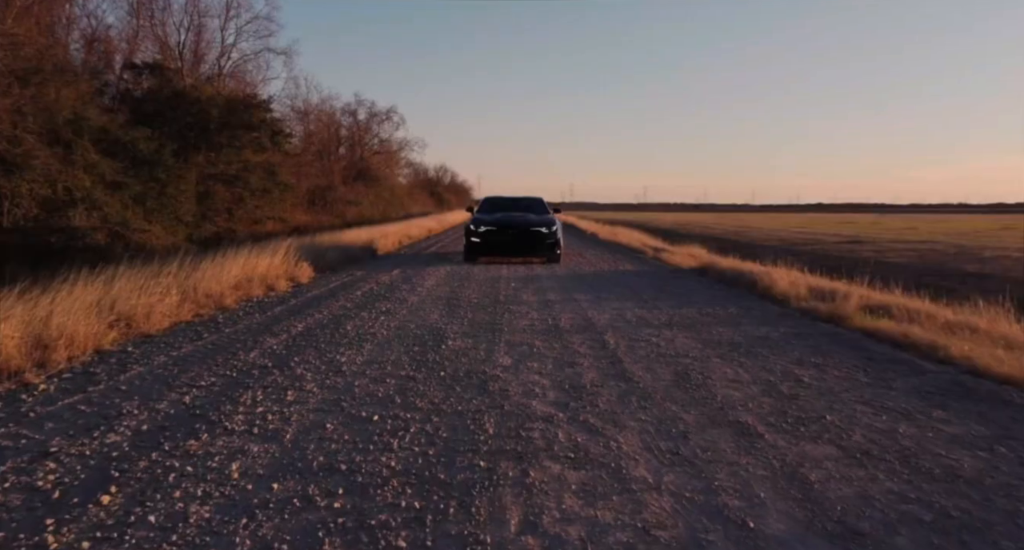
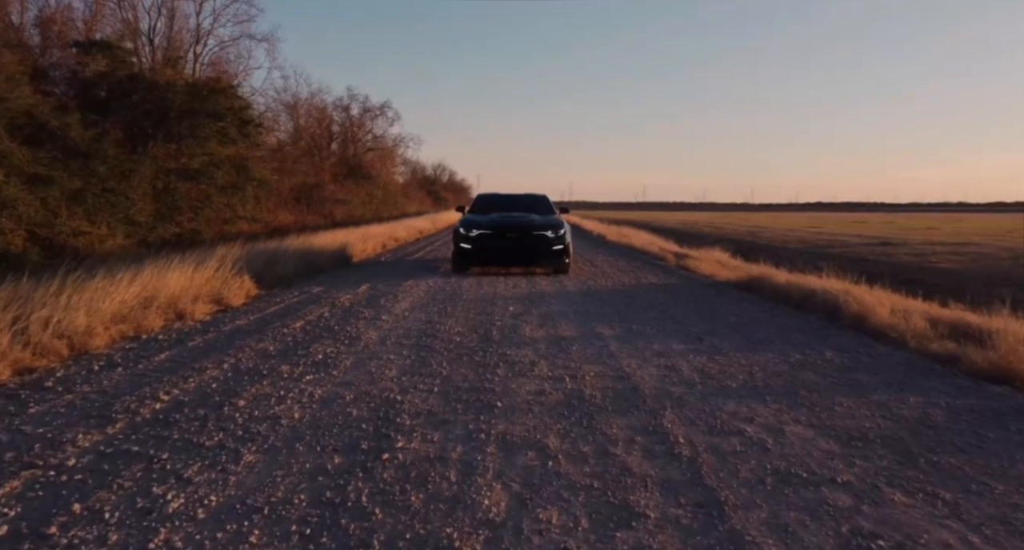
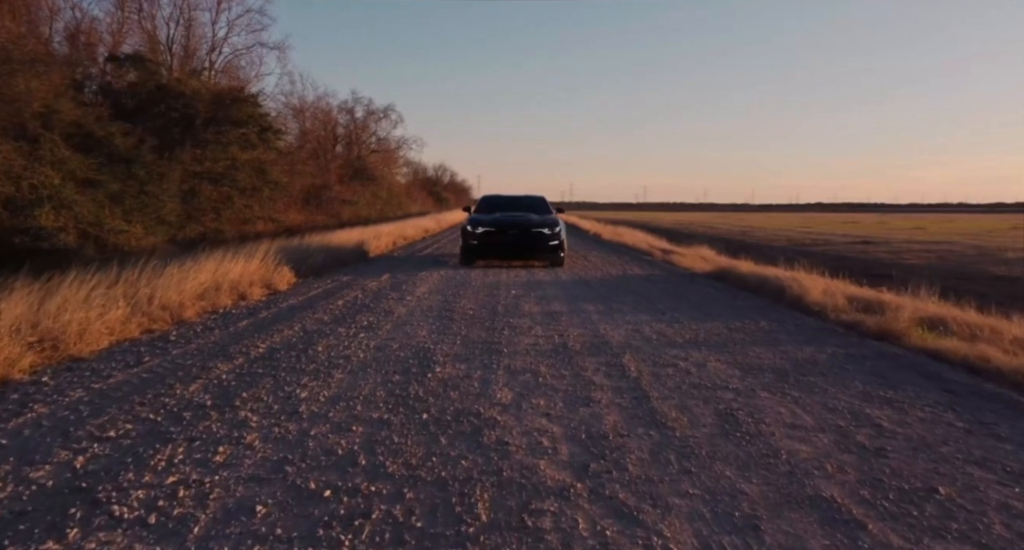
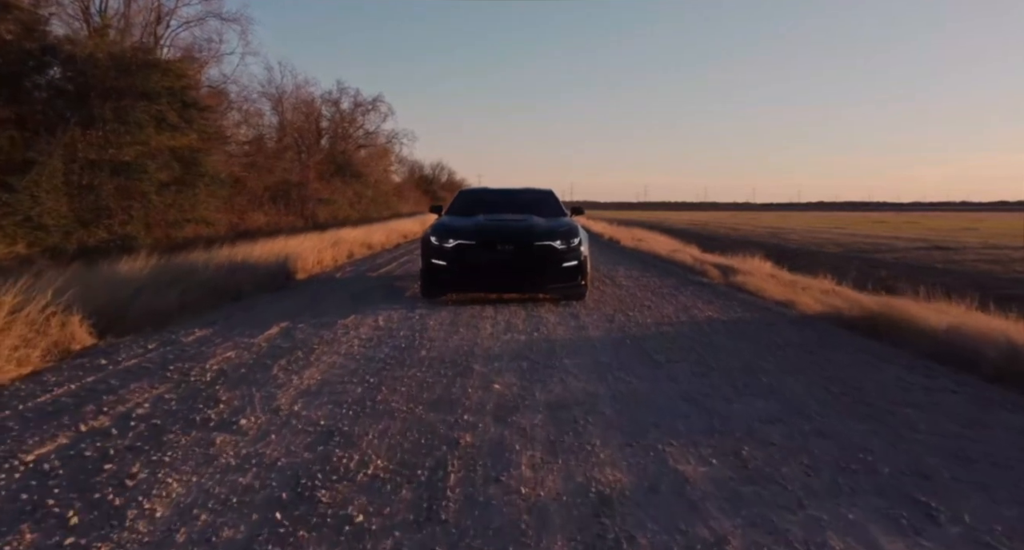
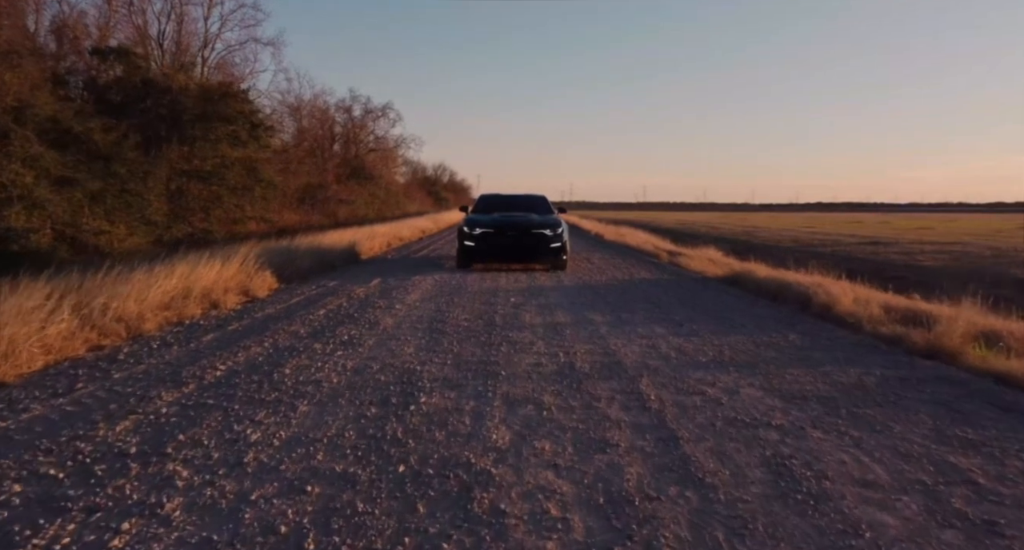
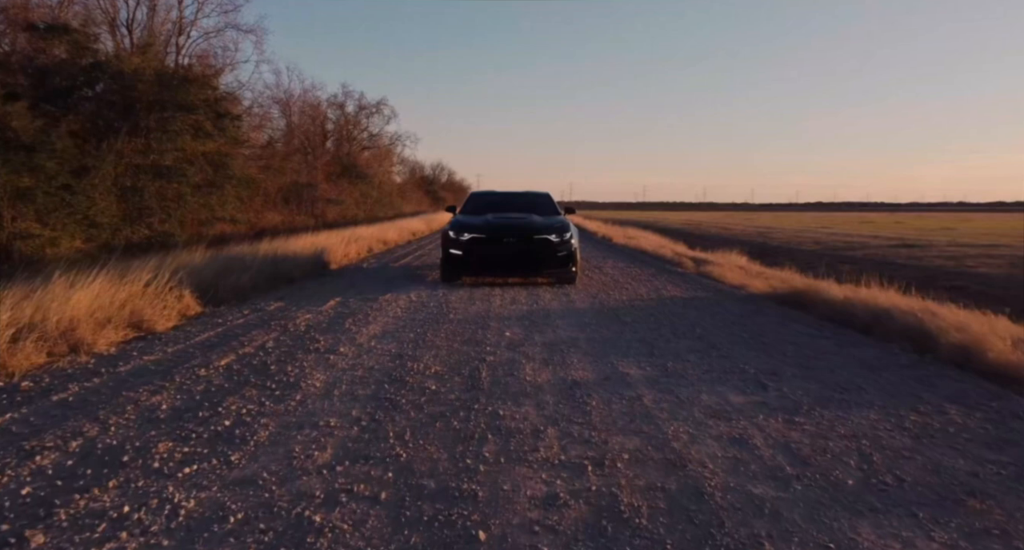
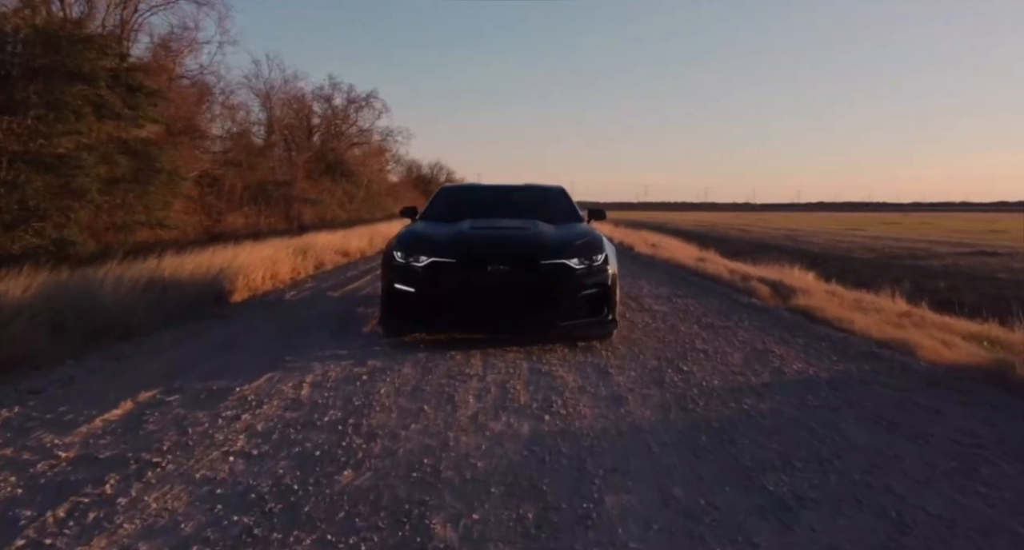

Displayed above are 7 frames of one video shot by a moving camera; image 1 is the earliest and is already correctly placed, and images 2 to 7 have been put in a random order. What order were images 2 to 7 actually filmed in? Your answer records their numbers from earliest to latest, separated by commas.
3, 5, 2, 6, 4, 7
